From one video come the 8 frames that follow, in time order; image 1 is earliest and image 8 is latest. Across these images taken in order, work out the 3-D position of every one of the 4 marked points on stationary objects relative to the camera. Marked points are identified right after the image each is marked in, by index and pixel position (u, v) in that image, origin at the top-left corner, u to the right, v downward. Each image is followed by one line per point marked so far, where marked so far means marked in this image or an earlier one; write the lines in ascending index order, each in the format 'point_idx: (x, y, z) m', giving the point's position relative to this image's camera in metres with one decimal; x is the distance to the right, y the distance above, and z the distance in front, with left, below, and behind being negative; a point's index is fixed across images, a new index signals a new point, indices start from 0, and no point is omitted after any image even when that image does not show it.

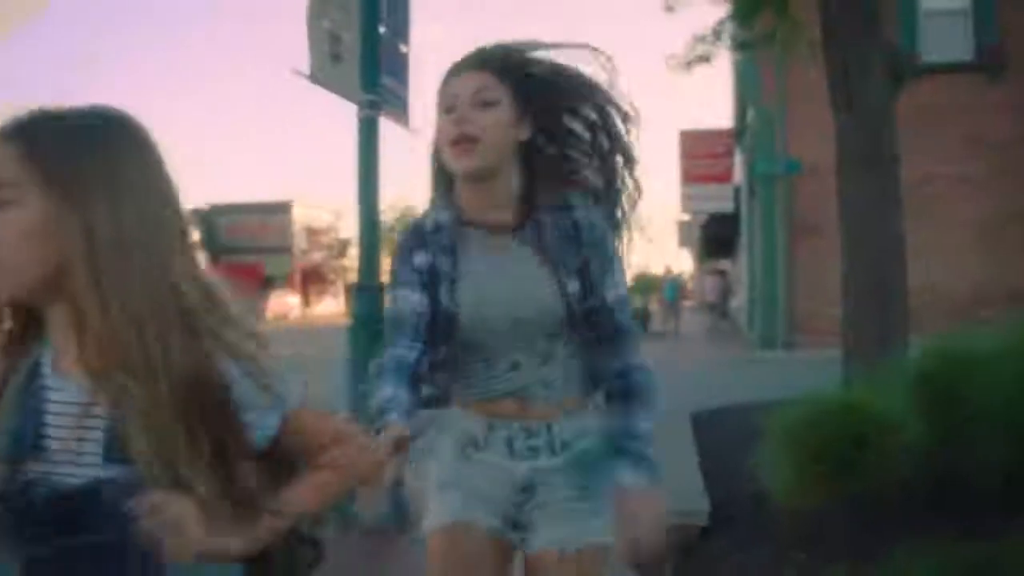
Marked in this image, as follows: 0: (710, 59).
0: (+2.0, +2.3, +12.9) m
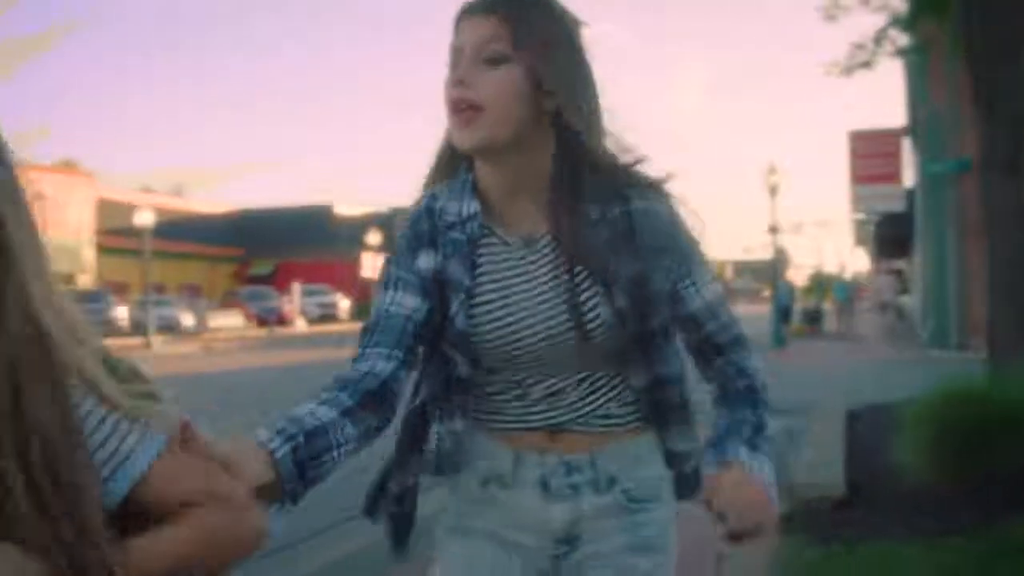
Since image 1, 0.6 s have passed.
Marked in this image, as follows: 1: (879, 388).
0: (+3.8, +2.3, +13.3) m
1: (+4.8, -1.3, +16.7) m
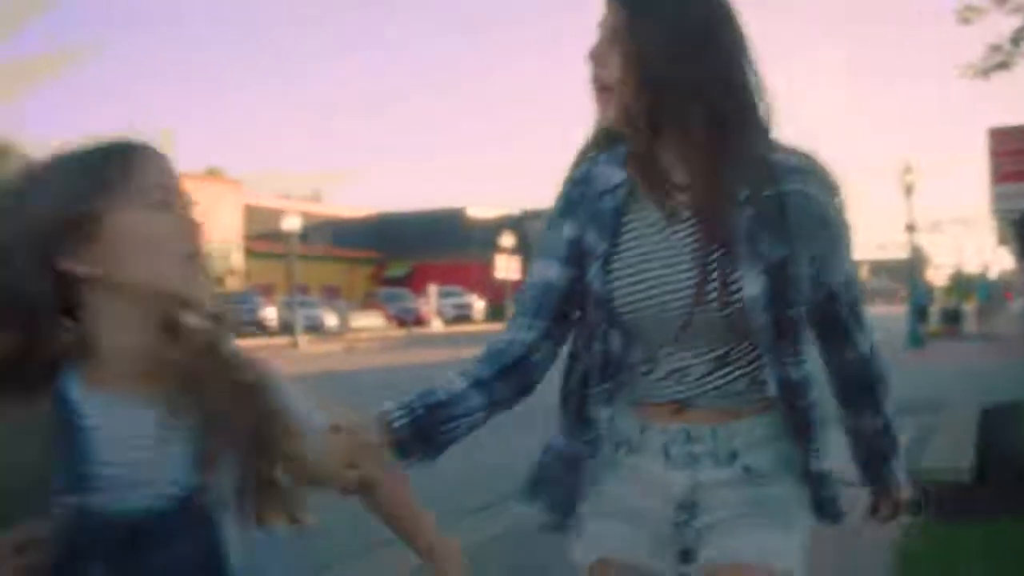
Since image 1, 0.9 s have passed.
0: (+5.2, +2.3, +13.3) m
1: (+6.5, -1.3, +16.5) m
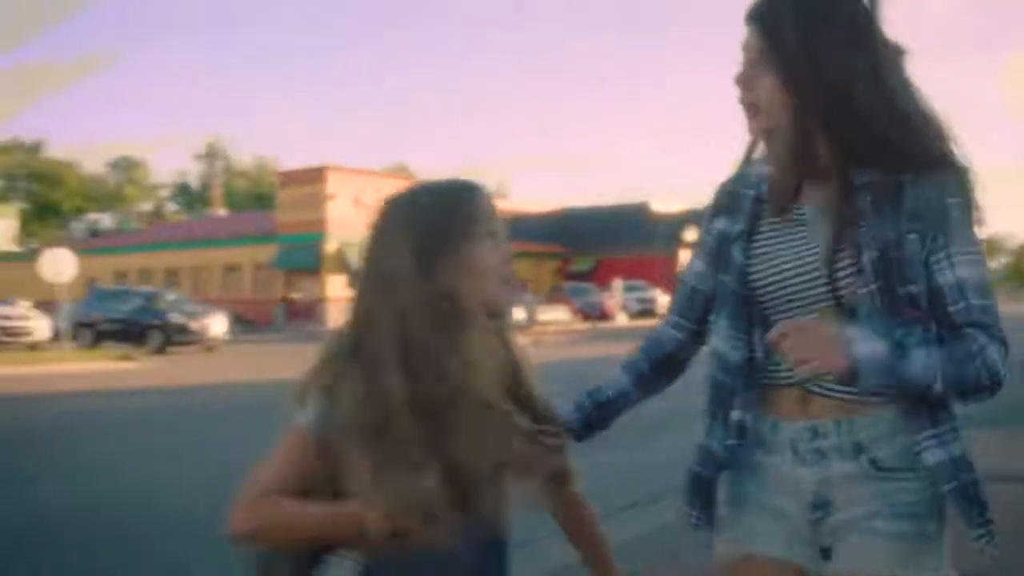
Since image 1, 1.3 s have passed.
0: (+7.0, +2.3, +12.9) m
1: (+8.9, -1.2, +15.9) m
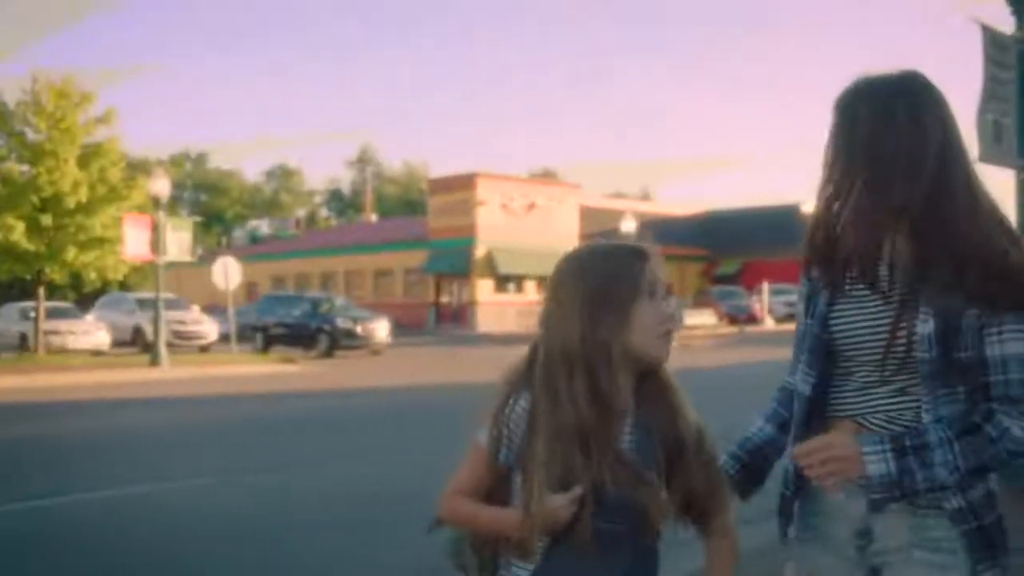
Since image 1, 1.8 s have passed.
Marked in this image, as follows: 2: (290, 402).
0: (+8.5, +2.3, +12.3) m
1: (+10.7, -1.3, +15.1) m
2: (-2.8, -1.4, +15.8) m
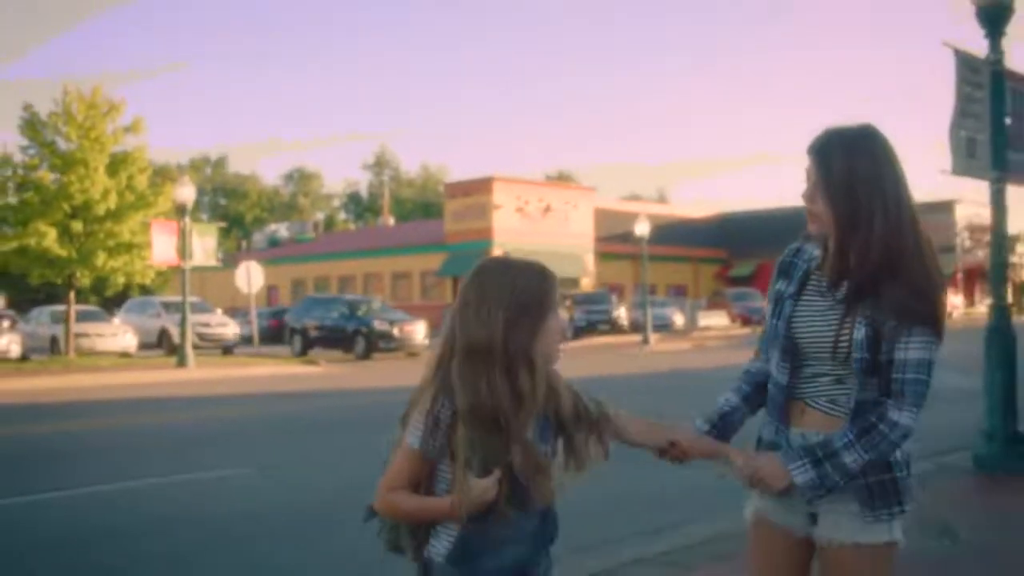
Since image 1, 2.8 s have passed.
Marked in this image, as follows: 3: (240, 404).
0: (+8.7, +2.3, +12.6) m
1: (+10.9, -1.3, +15.4) m
2: (-2.6, -1.4, +16.2) m
3: (-3.4, -1.4, +16.0) m
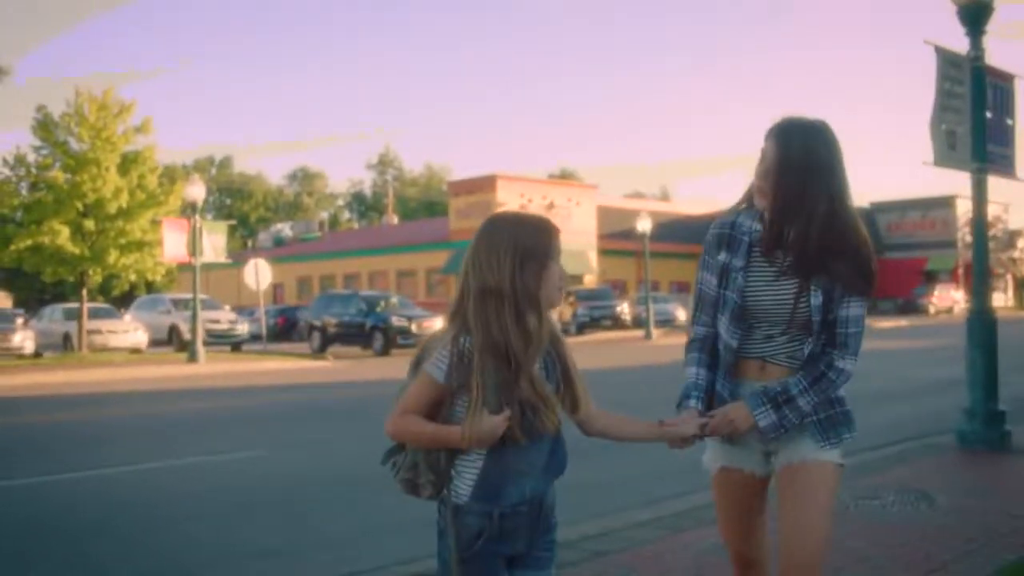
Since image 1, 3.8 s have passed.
0: (+8.7, +2.4, +12.8) m
1: (+10.9, -1.2, +15.6) m
2: (-2.5, -1.4, +16.4) m
3: (-3.3, -1.4, +16.3) m
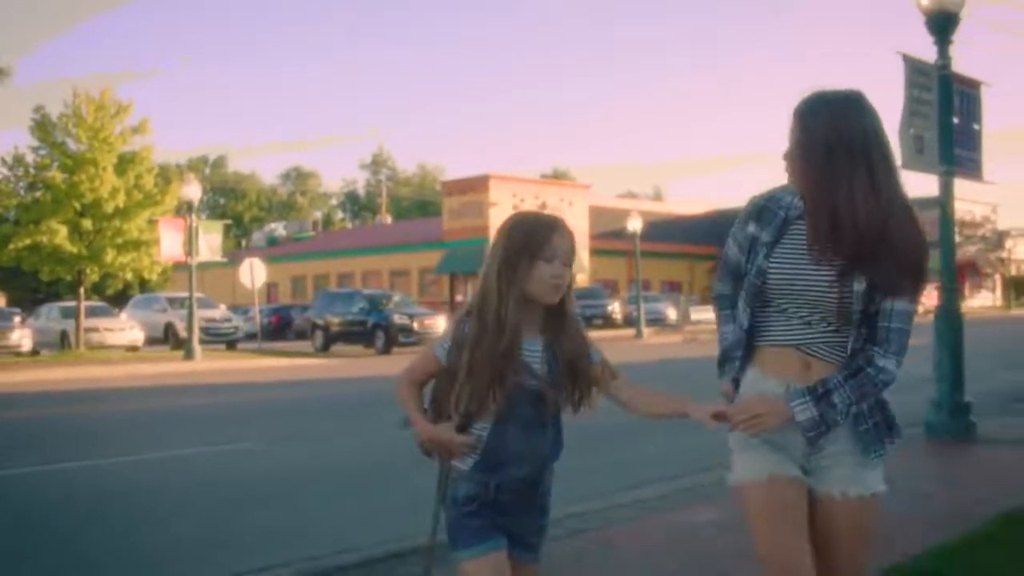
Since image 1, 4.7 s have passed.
0: (+8.6, +2.4, +13.1) m
1: (+10.8, -1.2, +15.9) m
2: (-2.6, -1.4, +16.7) m
3: (-3.4, -1.4, +16.5) m
